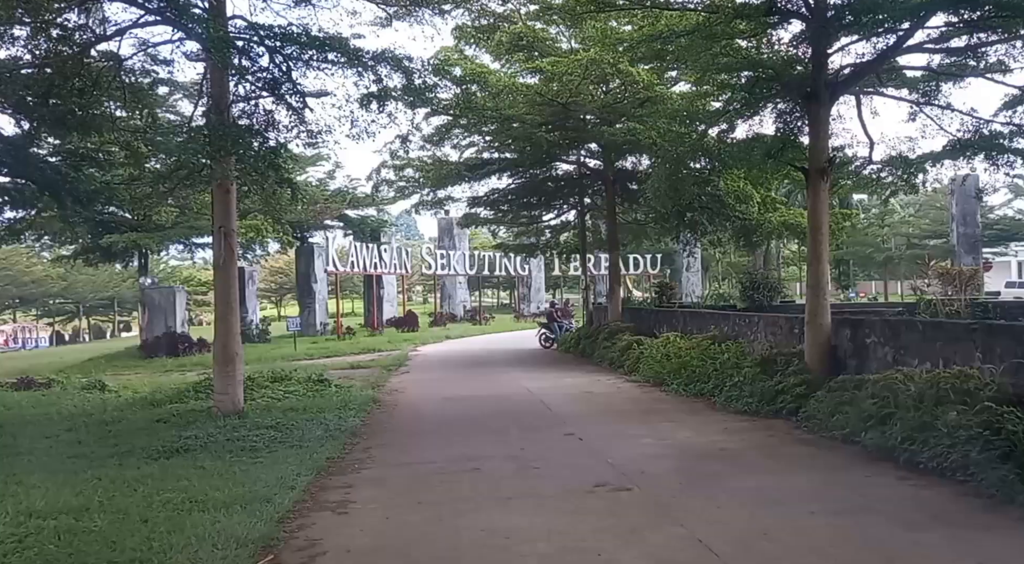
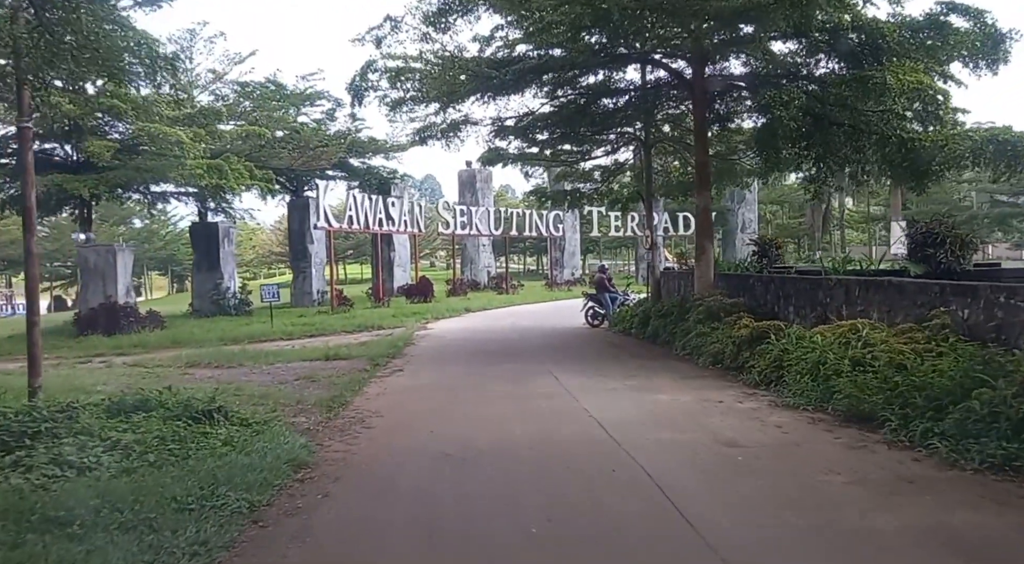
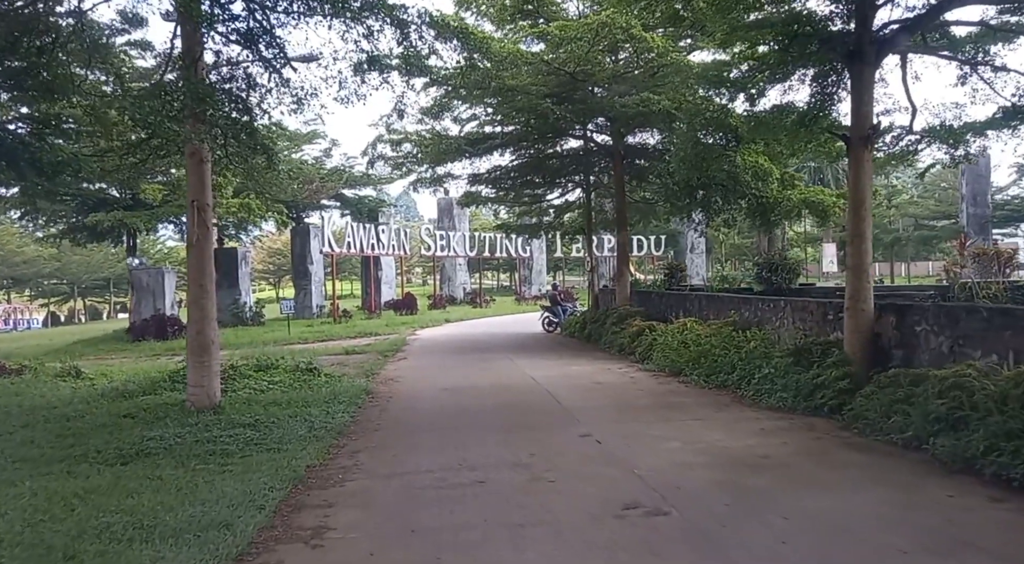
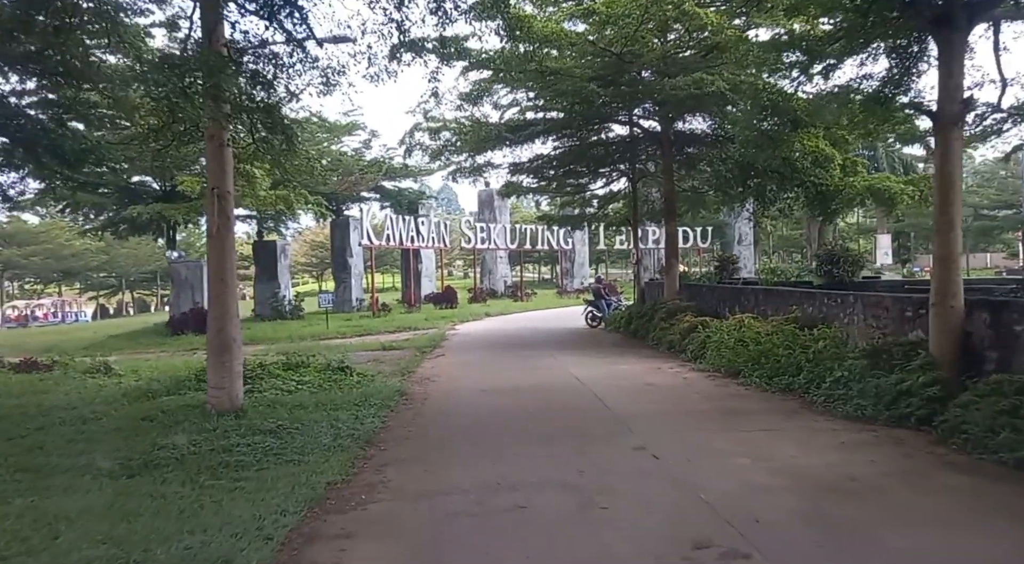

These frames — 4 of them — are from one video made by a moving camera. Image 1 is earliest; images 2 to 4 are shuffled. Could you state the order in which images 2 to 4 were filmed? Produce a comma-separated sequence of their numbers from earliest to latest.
3, 4, 2
